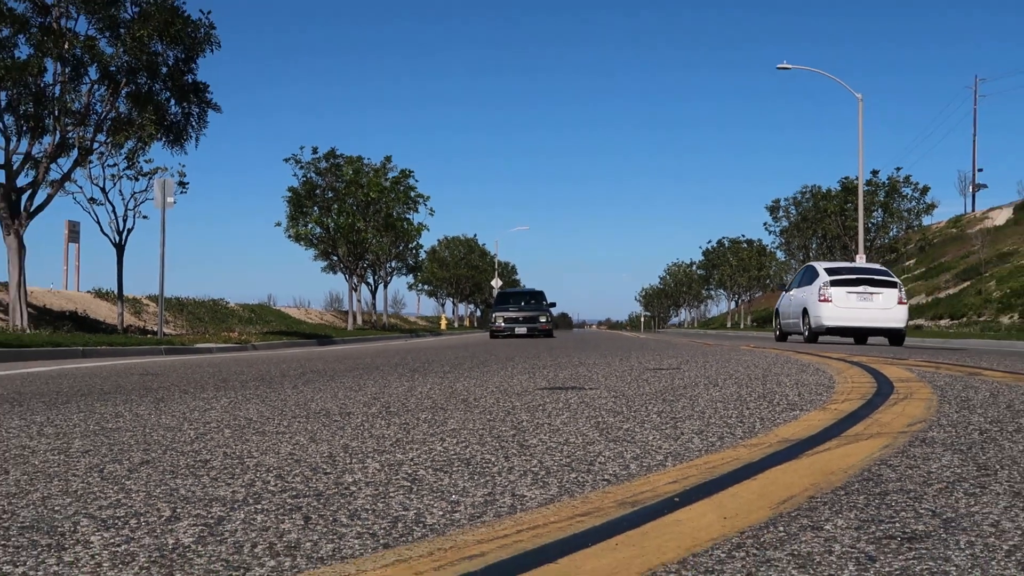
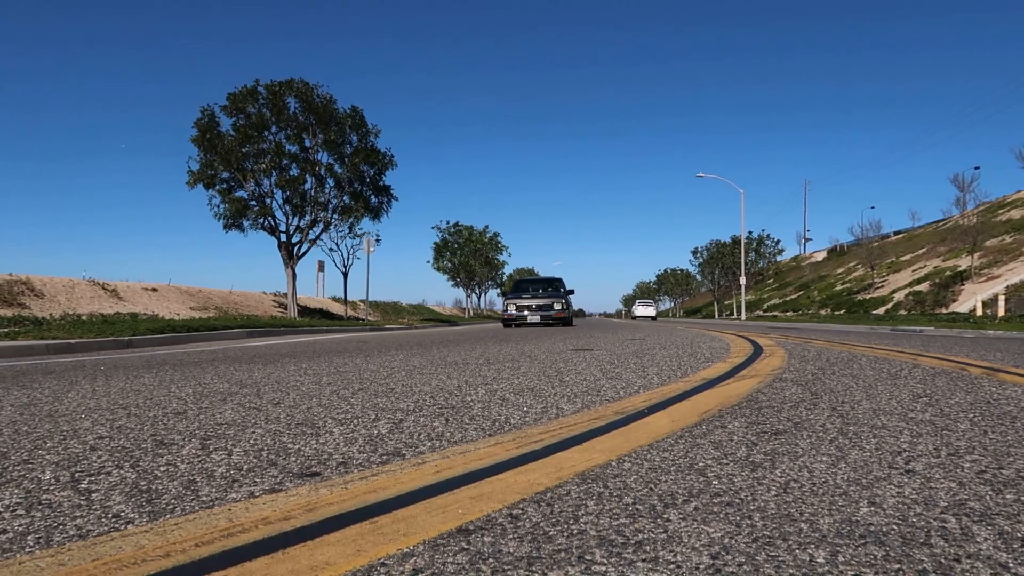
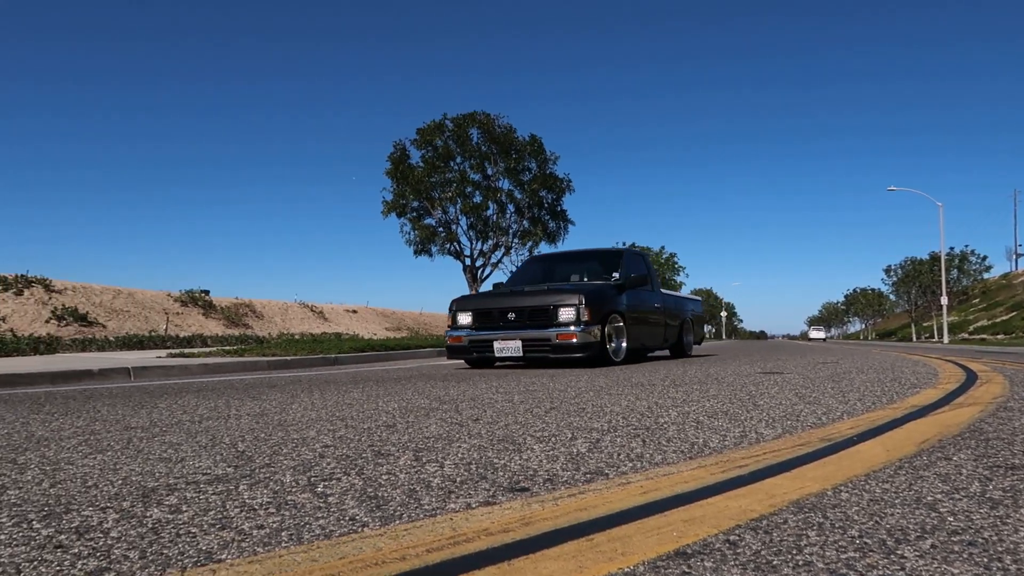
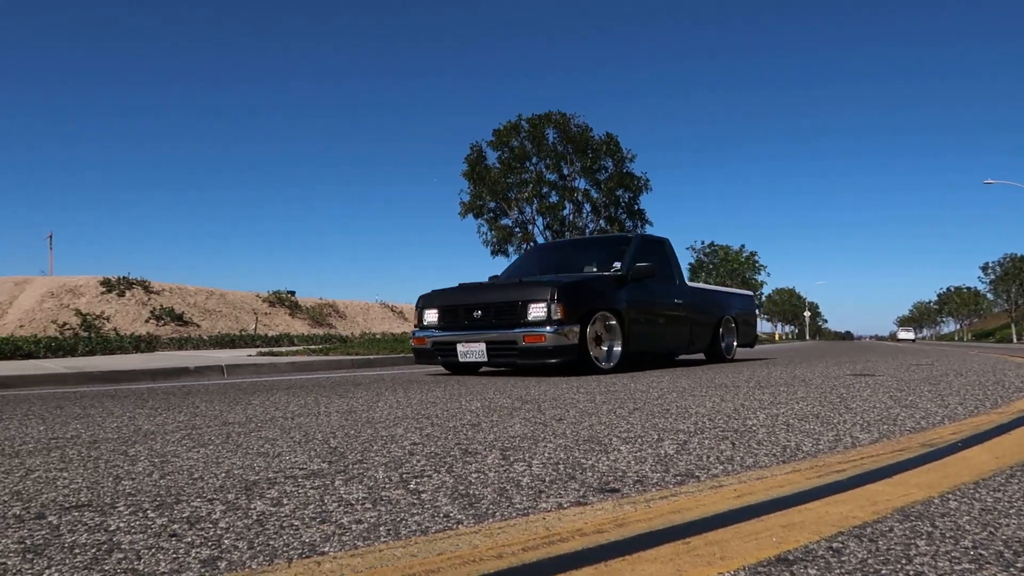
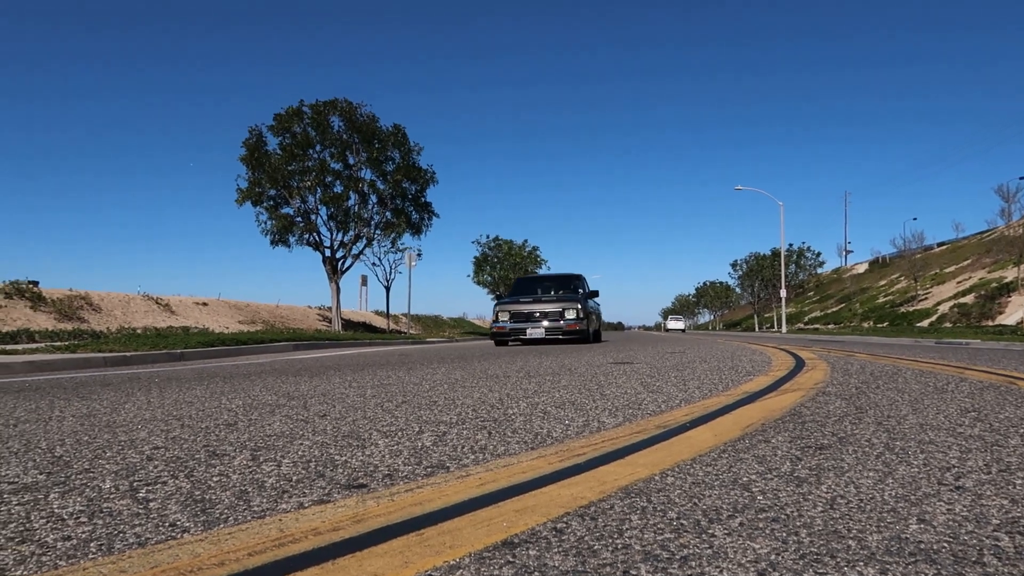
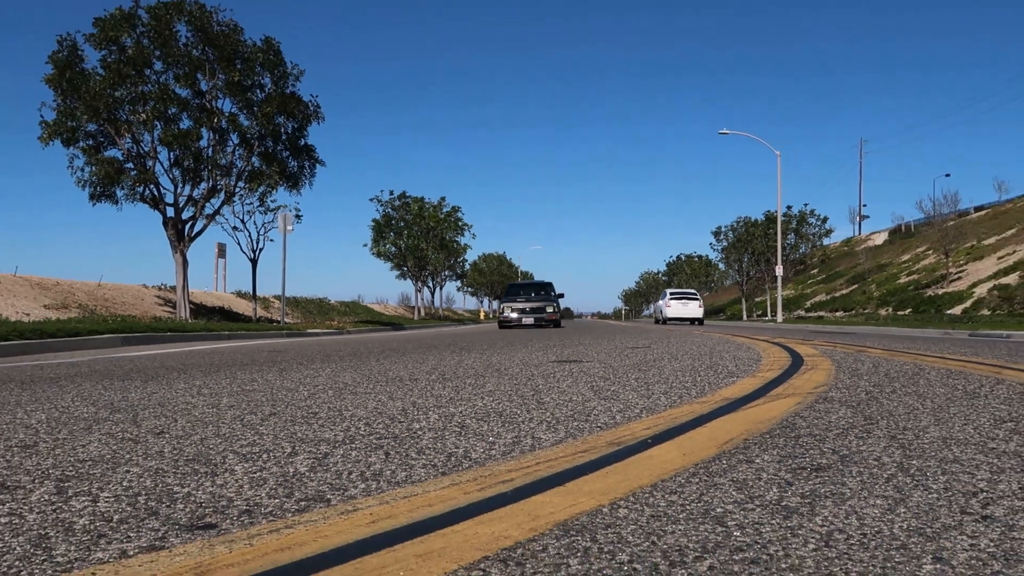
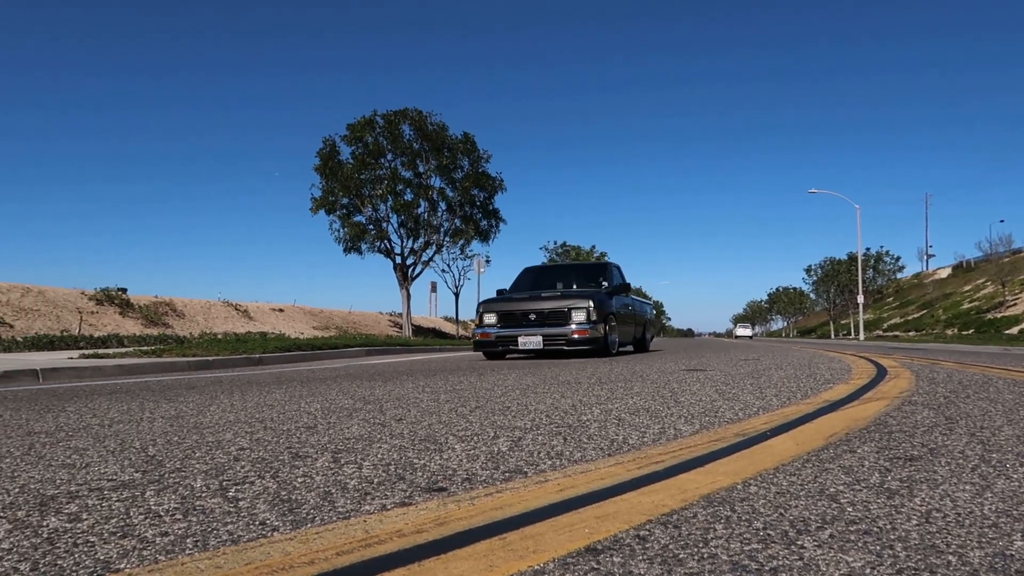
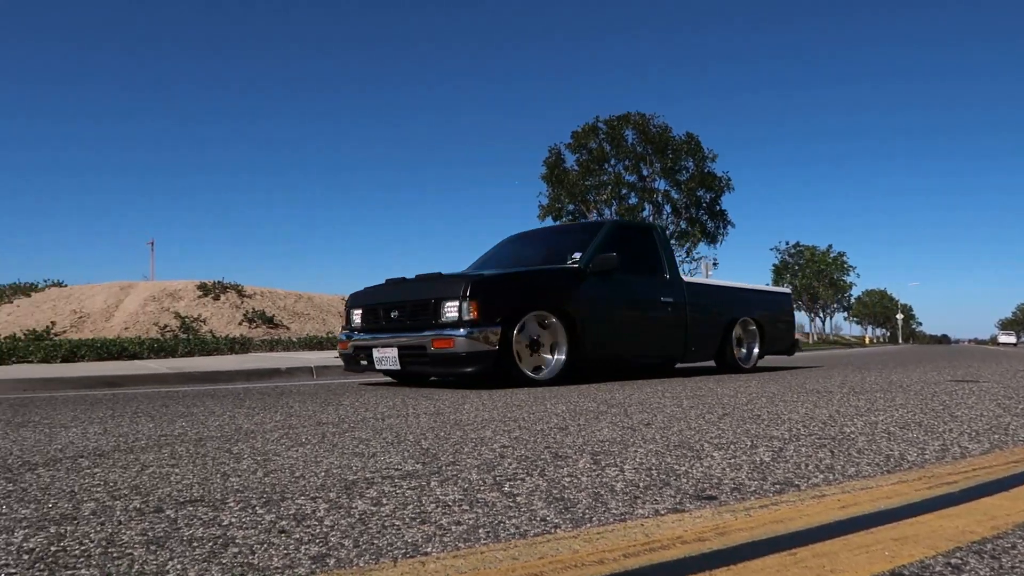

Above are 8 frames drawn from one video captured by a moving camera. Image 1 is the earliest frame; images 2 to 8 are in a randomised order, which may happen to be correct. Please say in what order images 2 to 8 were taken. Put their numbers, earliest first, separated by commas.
6, 2, 5, 7, 3, 4, 8
